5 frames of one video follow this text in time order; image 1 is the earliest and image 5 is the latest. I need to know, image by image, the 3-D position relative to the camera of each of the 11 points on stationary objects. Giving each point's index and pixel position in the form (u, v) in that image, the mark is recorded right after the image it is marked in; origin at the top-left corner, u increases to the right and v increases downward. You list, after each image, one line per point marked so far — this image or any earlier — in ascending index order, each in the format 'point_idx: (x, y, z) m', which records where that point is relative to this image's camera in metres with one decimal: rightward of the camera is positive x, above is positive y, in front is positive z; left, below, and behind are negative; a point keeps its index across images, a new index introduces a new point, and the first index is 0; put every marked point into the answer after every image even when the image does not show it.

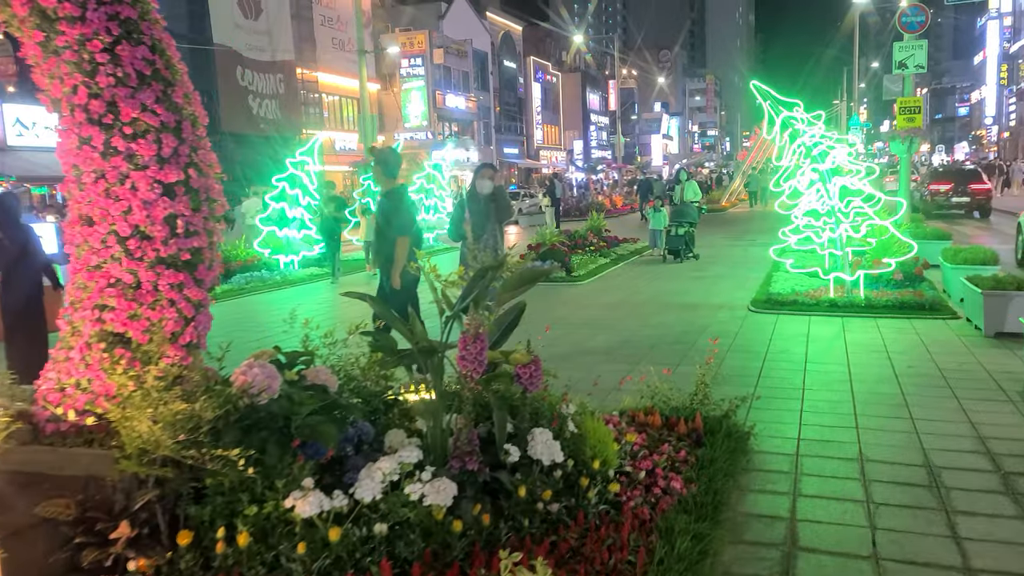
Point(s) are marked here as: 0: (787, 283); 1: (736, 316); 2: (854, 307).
0: (+3.6, +0.1, +11.7) m
1: (+2.5, -0.3, +10.0) m
2: (+3.8, -0.2, +10.0) m
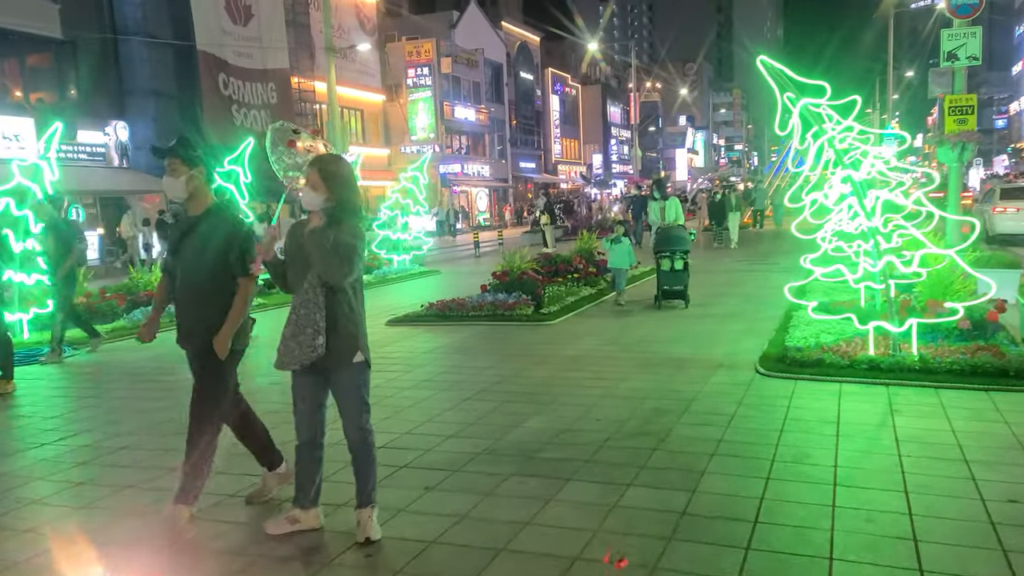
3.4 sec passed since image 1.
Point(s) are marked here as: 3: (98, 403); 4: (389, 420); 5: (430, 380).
0: (+2.9, -0.4, +8.8) m
1: (+1.8, -0.8, +7.2) m
2: (+3.1, -0.7, +7.1) m
3: (-3.4, -0.9, +7.4) m
4: (-0.9, -0.9, +6.3) m
5: (-0.7, -0.8, +7.9) m
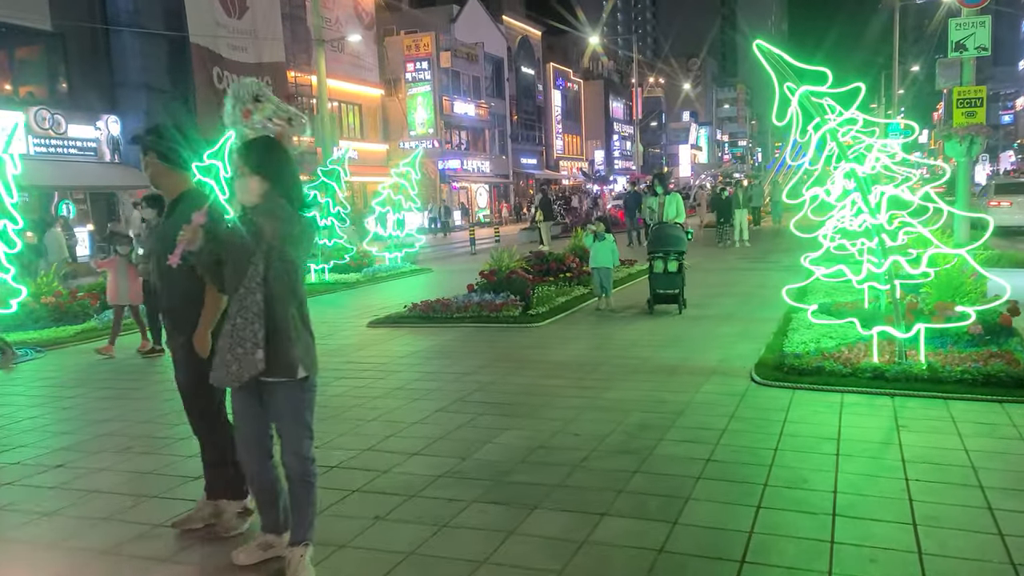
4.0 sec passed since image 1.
0: (+2.7, -0.4, +8.3) m
1: (+1.6, -0.8, +6.6) m
2: (+2.9, -0.7, +6.6) m
3: (-3.6, -0.9, +6.9) m
4: (-1.0, -0.9, +5.8) m
5: (-0.9, -0.8, +7.4) m
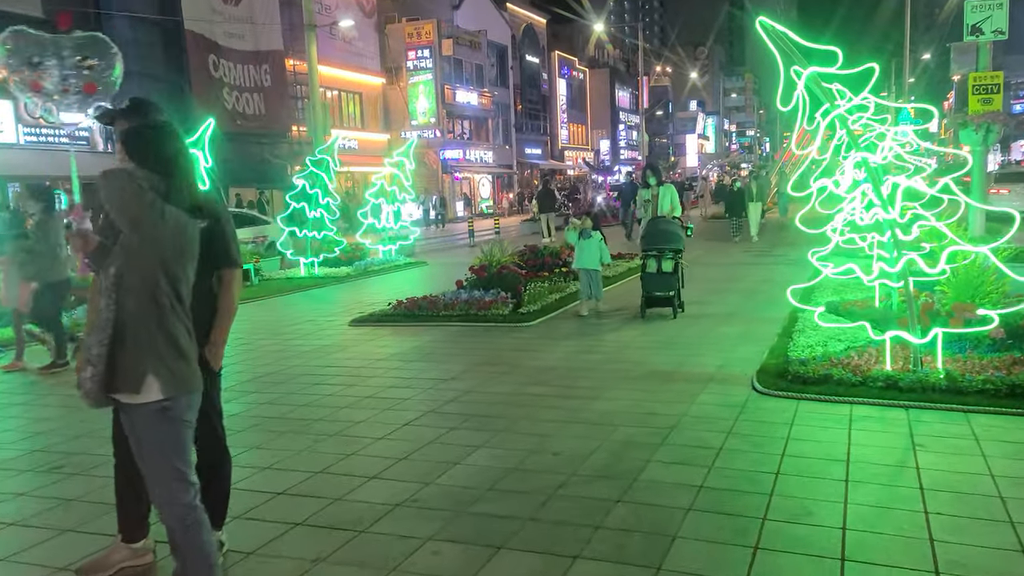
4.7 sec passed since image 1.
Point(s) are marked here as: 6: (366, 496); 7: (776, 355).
0: (+2.6, -0.4, +7.7) m
1: (+1.5, -0.8, +6.1) m
2: (+2.7, -0.7, +6.0) m
3: (-3.7, -0.9, +6.4) m
4: (-1.2, -0.9, +5.2) m
5: (-1.0, -0.8, +6.8) m
6: (-0.7, -1.0, +4.4) m
7: (+2.1, -0.5, +7.2) m
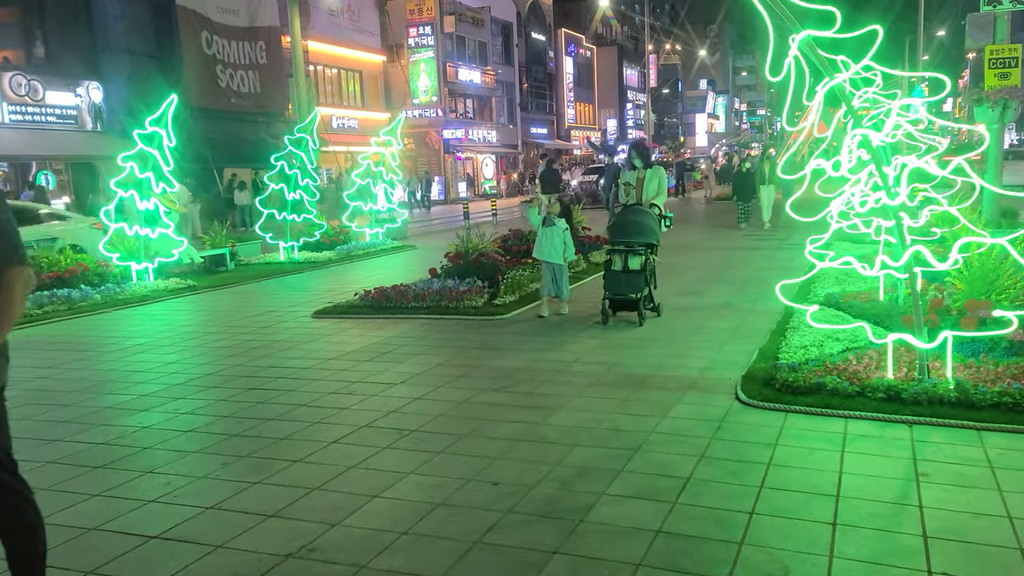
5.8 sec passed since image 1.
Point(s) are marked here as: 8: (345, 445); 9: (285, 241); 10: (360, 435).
0: (+2.3, -0.4, +6.9) m
1: (+1.1, -0.8, +5.3) m
2: (+2.4, -0.7, +5.2) m
3: (-4.0, -0.9, +5.7) m
4: (-1.5, -0.9, +4.5) m
5: (-1.3, -0.8, +6.1) m
6: (-1.1, -1.0, +3.7) m
7: (+1.8, -0.5, +6.5) m
8: (-0.9, -0.9, +5.0) m
9: (-4.1, +0.8, +16.2) m
10: (-0.9, -0.9, +5.2) m
